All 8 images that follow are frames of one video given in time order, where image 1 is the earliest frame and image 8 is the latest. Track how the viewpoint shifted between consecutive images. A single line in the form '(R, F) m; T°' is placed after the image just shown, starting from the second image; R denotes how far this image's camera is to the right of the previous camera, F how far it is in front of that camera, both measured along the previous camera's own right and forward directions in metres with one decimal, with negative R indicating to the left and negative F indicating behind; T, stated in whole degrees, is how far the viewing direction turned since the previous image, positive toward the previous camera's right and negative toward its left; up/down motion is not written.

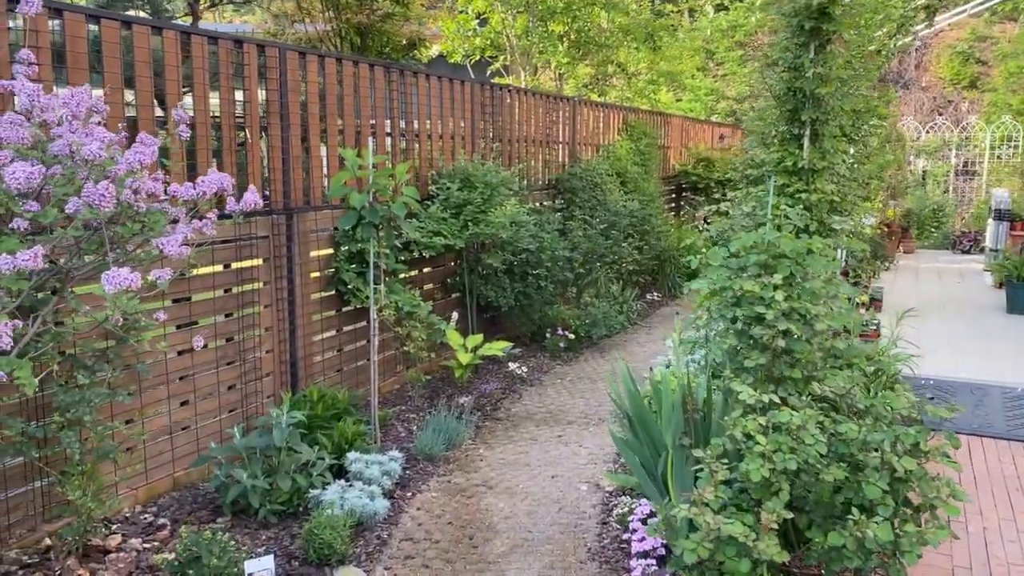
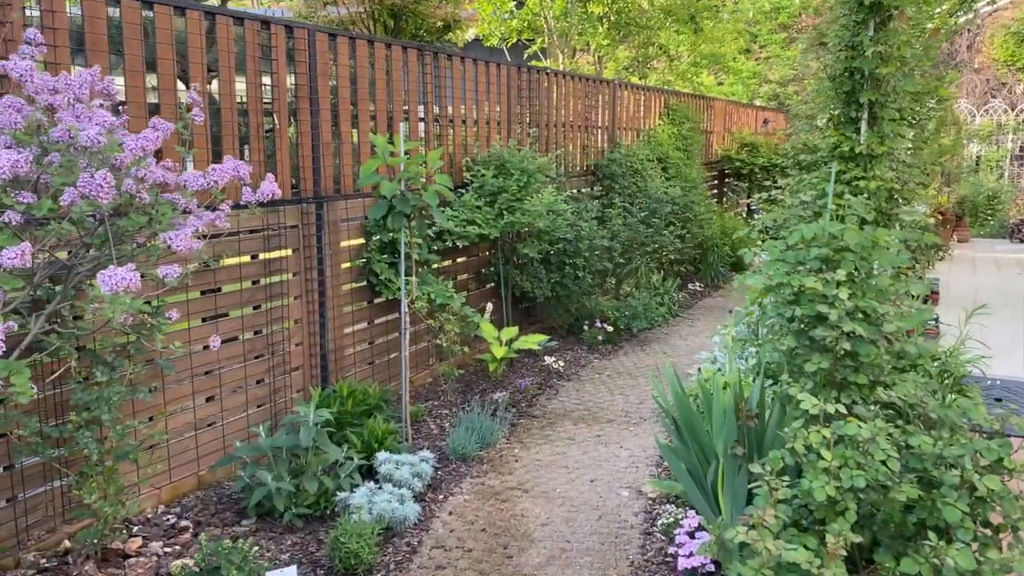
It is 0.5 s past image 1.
(0.0, +0.2) m; -2°
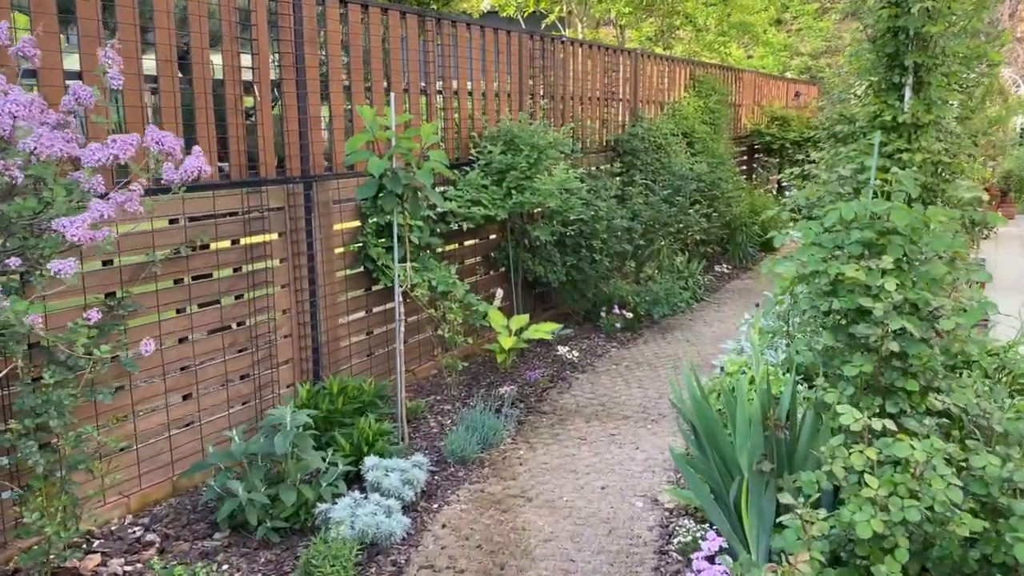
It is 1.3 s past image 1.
(+0.1, +0.3) m; -2°
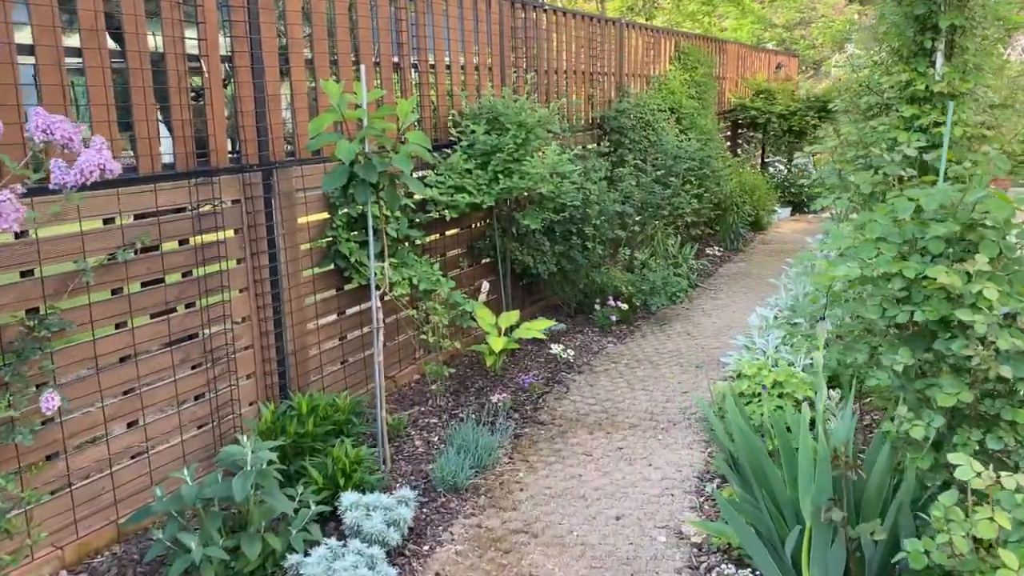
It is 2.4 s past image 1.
(-0.1, +0.4) m; +2°
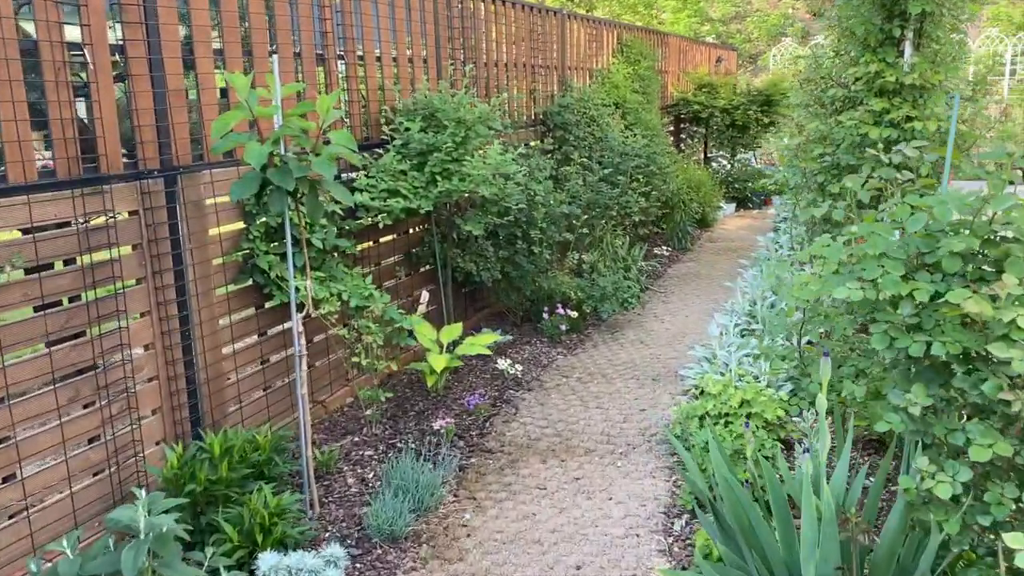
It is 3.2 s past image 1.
(0.0, +0.3) m; +4°
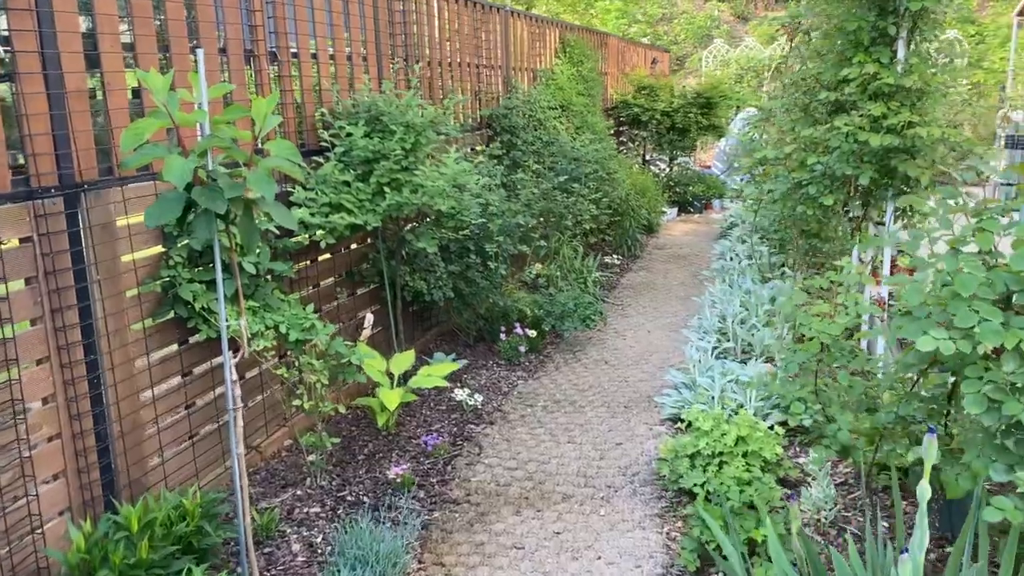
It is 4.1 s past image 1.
(-0.1, +0.4) m; +5°
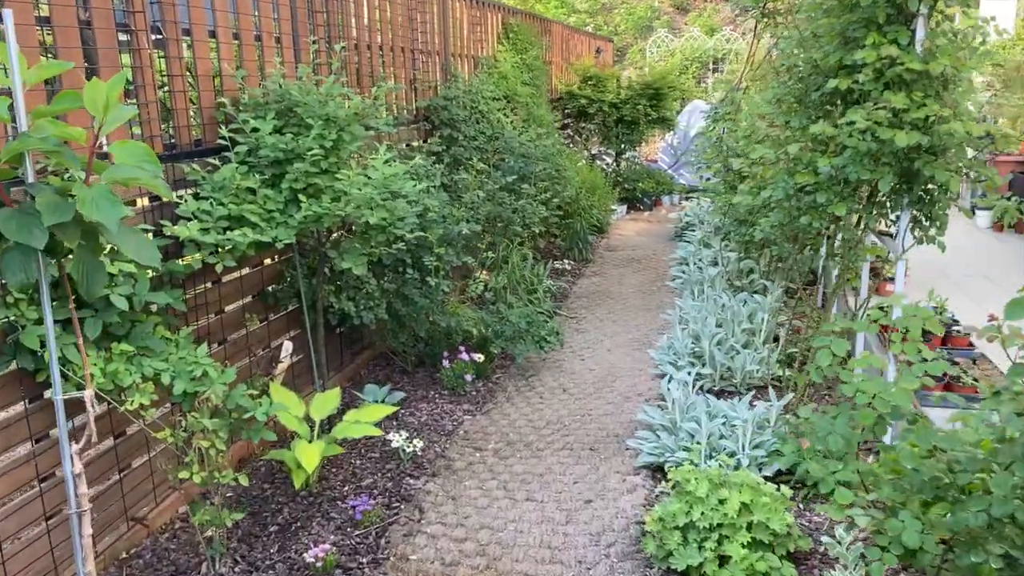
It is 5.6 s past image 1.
(0.0, +0.6) m; +4°
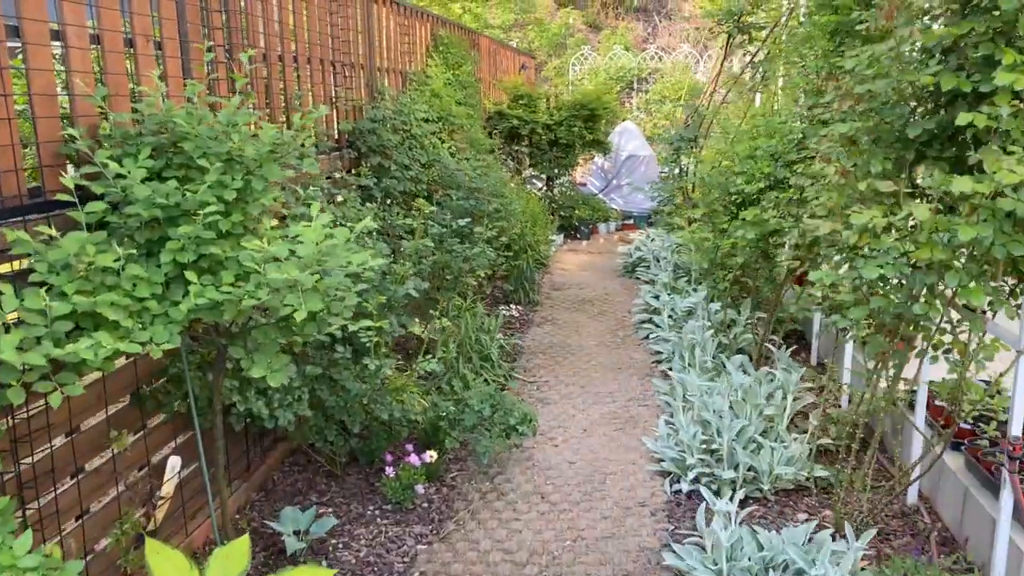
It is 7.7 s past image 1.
(-0.2, +0.8) m; +6°
